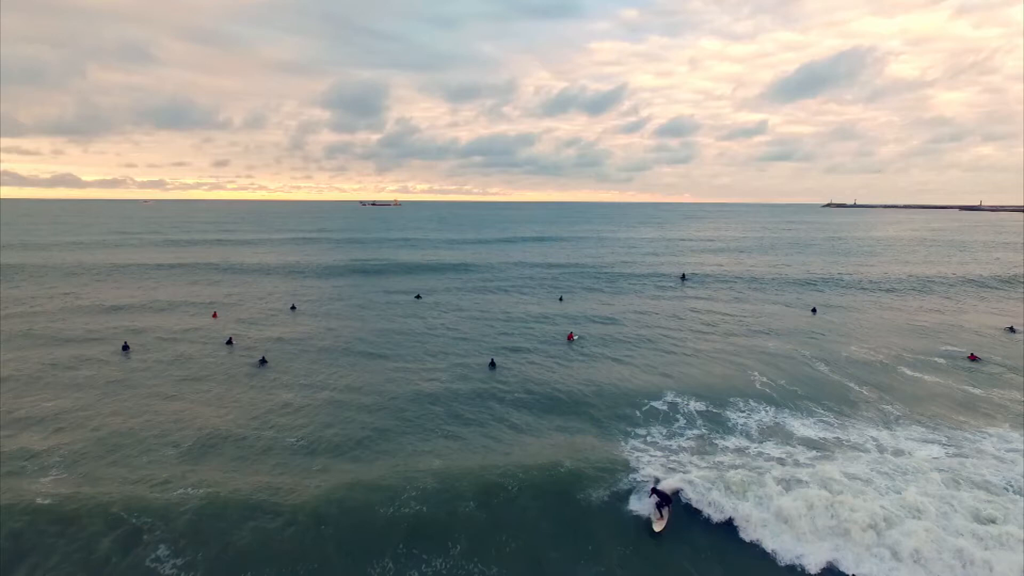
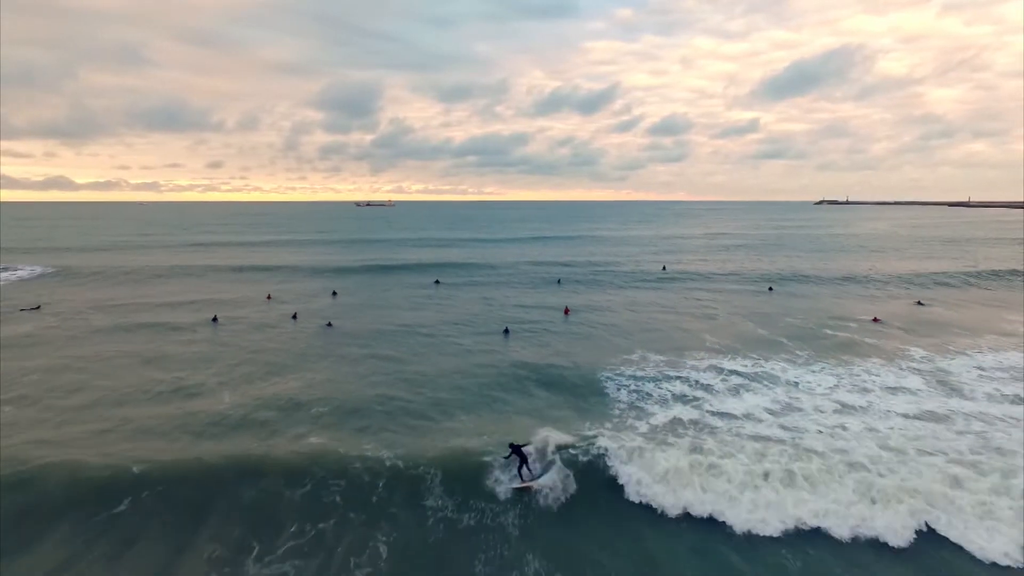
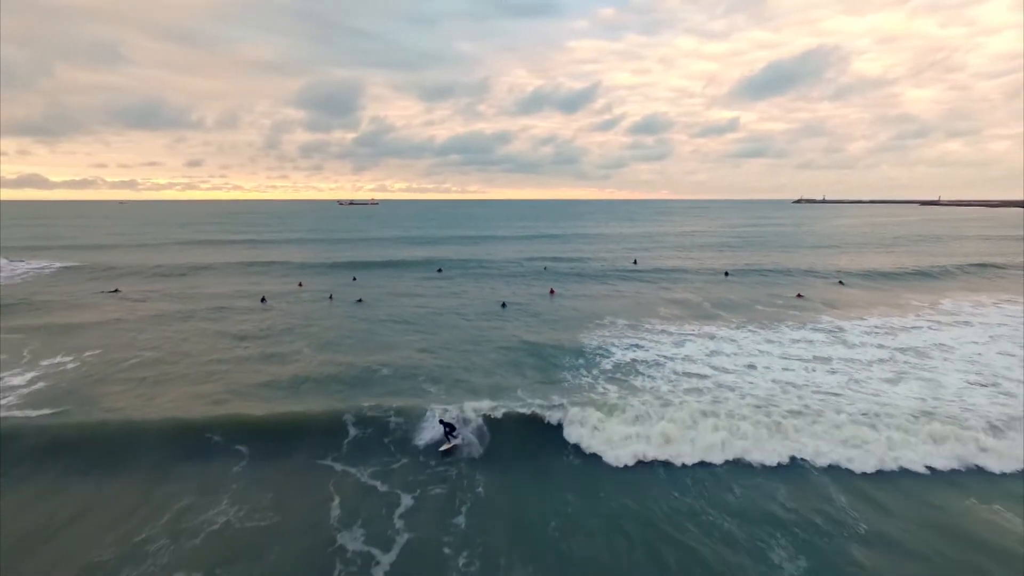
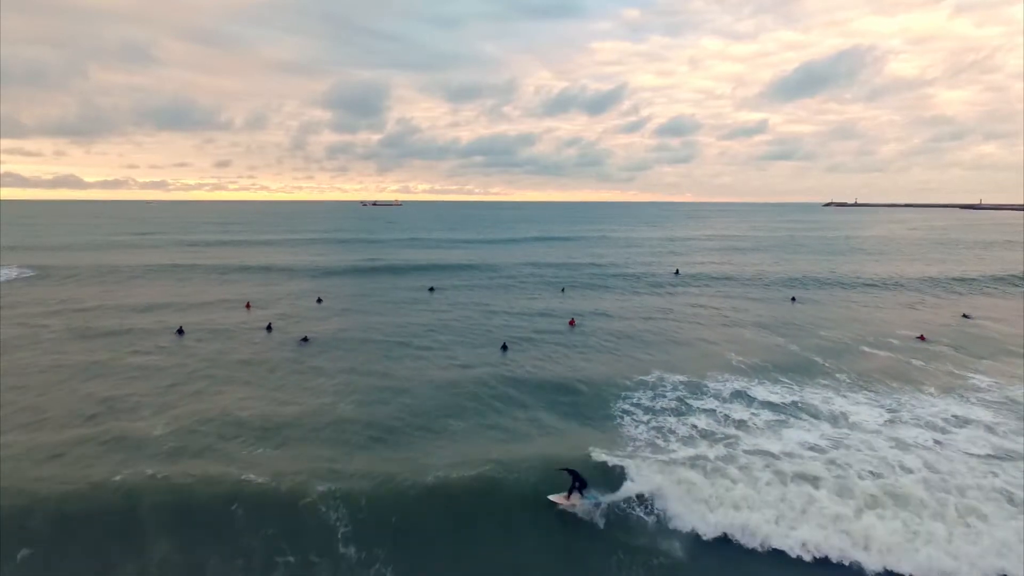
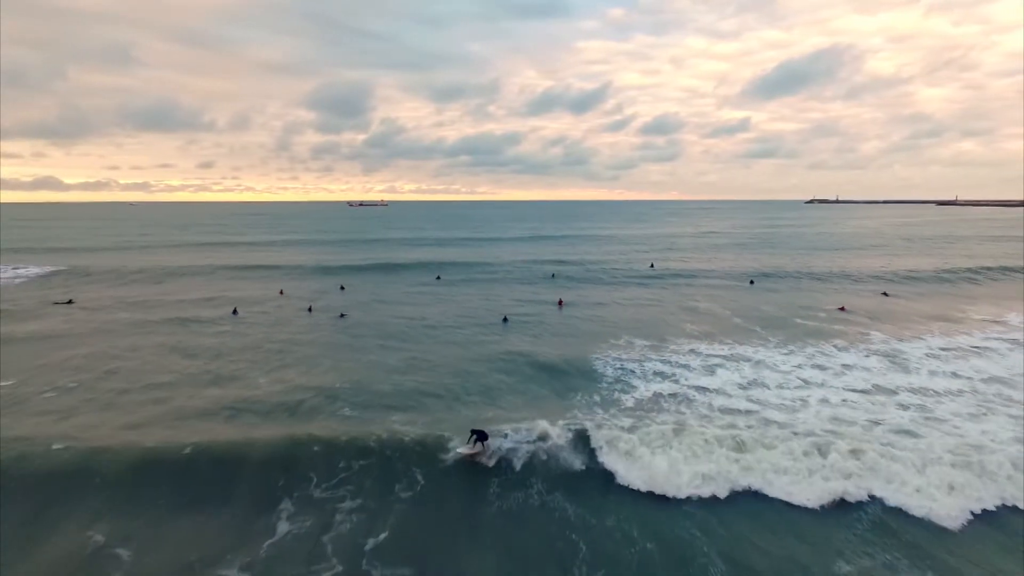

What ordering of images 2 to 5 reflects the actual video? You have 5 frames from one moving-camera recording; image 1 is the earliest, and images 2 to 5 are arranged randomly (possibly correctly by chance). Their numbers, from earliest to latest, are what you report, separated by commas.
4, 2, 5, 3
